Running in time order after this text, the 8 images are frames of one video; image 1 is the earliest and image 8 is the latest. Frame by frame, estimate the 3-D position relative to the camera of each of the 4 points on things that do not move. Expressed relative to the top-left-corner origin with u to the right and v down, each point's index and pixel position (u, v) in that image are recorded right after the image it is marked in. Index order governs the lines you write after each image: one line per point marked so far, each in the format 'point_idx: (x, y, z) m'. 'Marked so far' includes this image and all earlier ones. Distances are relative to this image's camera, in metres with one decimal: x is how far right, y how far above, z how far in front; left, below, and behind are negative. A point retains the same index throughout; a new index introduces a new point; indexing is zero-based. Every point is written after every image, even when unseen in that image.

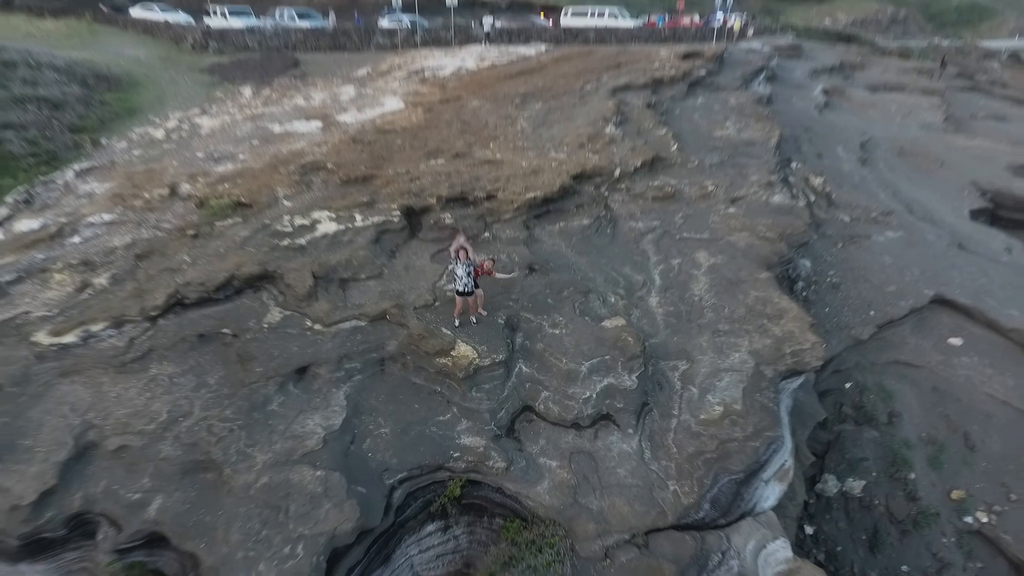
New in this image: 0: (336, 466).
0: (-0.7, -0.7, +2.6) m
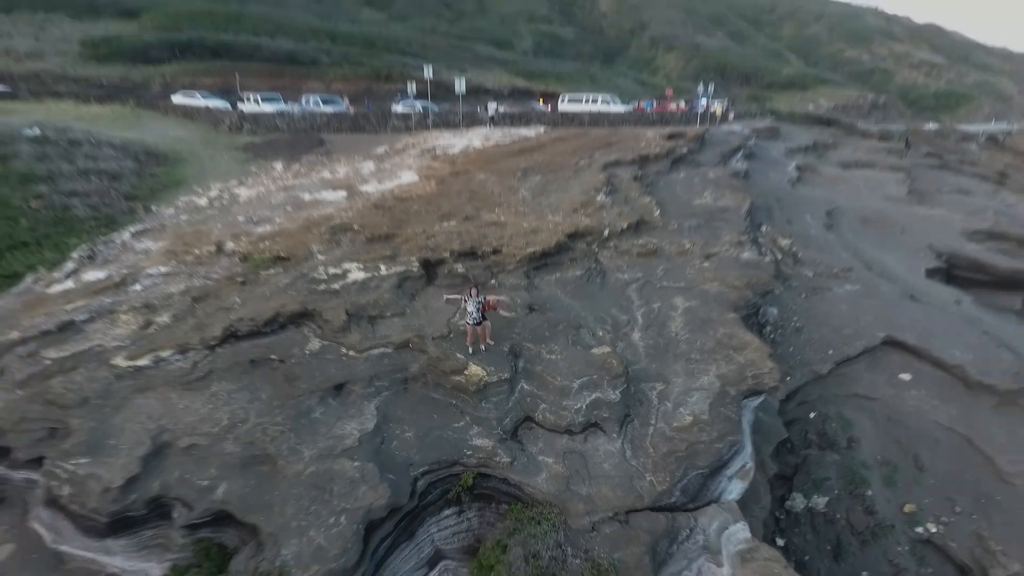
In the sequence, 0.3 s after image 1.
0: (-0.7, -0.8, +3.1) m
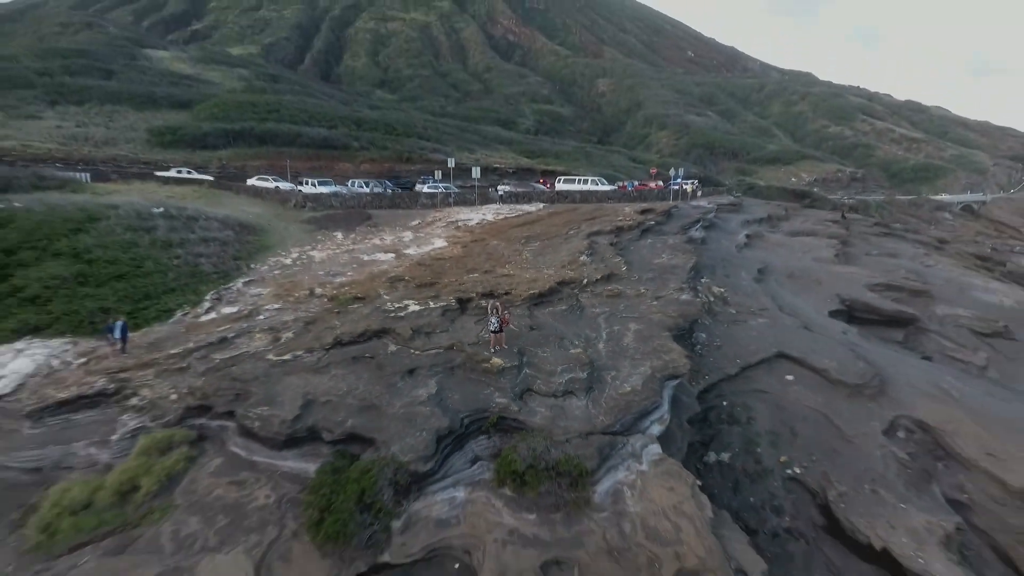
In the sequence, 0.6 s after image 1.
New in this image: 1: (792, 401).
0: (-0.6, -1.0, +5.2) m
1: (+3.0, -1.2, +6.6) m
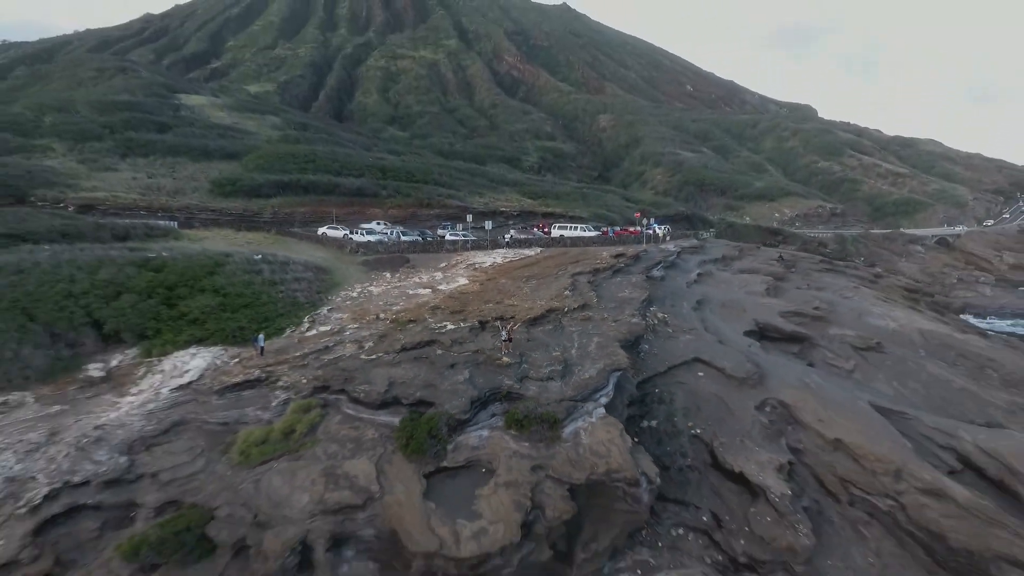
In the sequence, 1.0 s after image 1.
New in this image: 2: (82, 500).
0: (-0.6, -1.3, +8.6) m
1: (+3.0, -1.6, +9.9) m
2: (-4.9, -2.2, +7.0) m
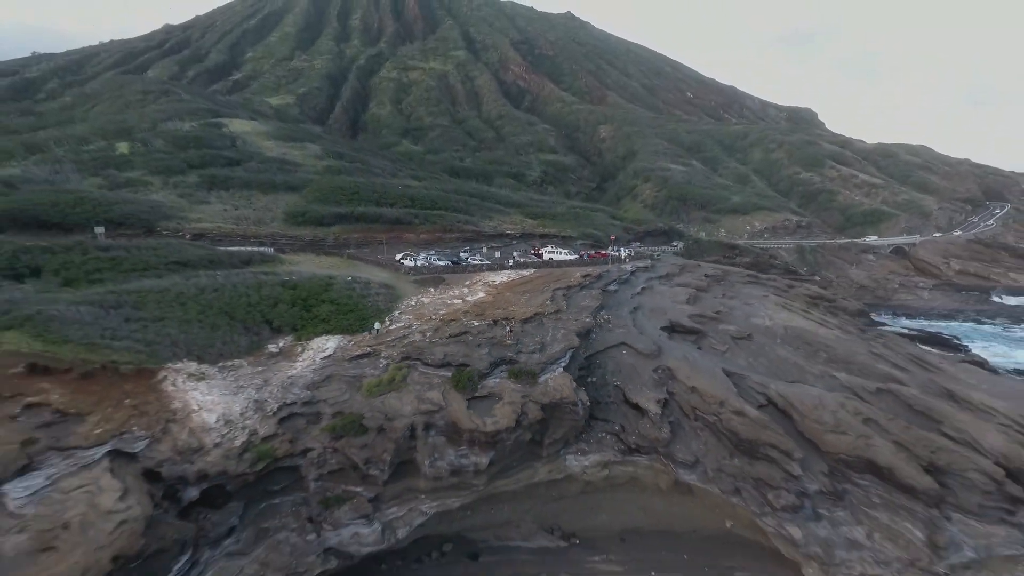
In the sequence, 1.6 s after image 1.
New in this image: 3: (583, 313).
0: (-0.6, -1.7, +15.6) m
1: (+3.0, -1.9, +16.9) m
2: (-4.9, -2.5, +14.1) m
3: (+2.1, -0.7, +18.5) m
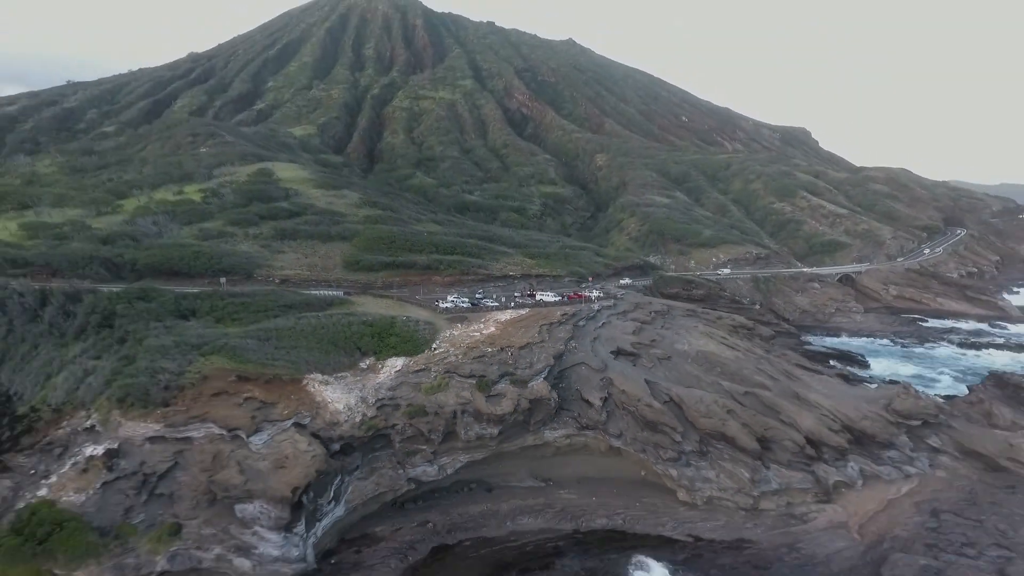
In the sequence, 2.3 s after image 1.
0: (-0.6, -3.4, +25.6) m
1: (+3.0, -3.6, +26.8) m
2: (-4.9, -4.2, +24.1) m
3: (+2.2, -2.4, +28.5) m
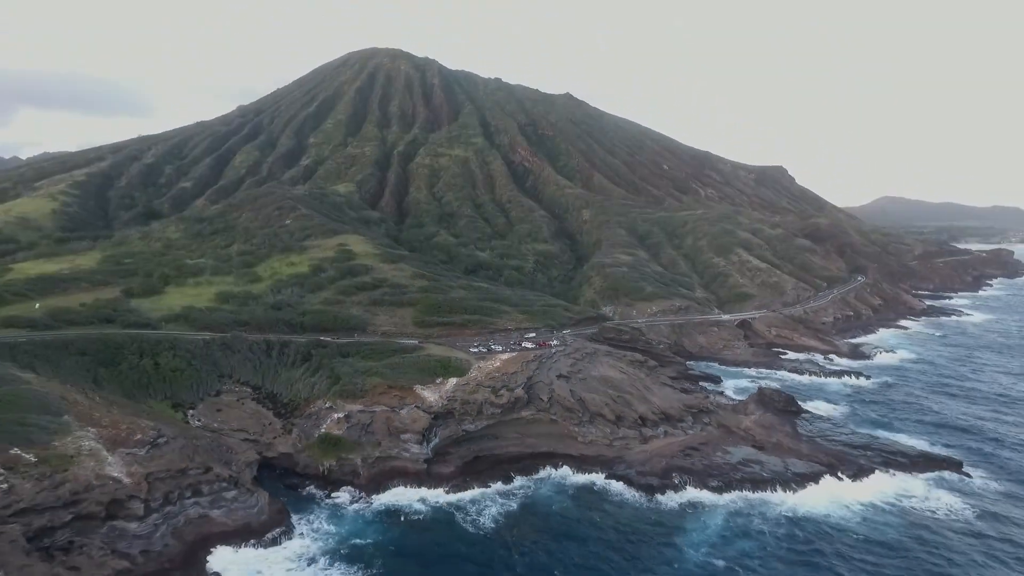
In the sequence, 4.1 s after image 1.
0: (-1.0, -8.6, +55.9) m
1: (+2.6, -8.9, +57.1) m
2: (-5.3, -9.4, +54.4) m
3: (+1.8, -7.8, +58.8) m
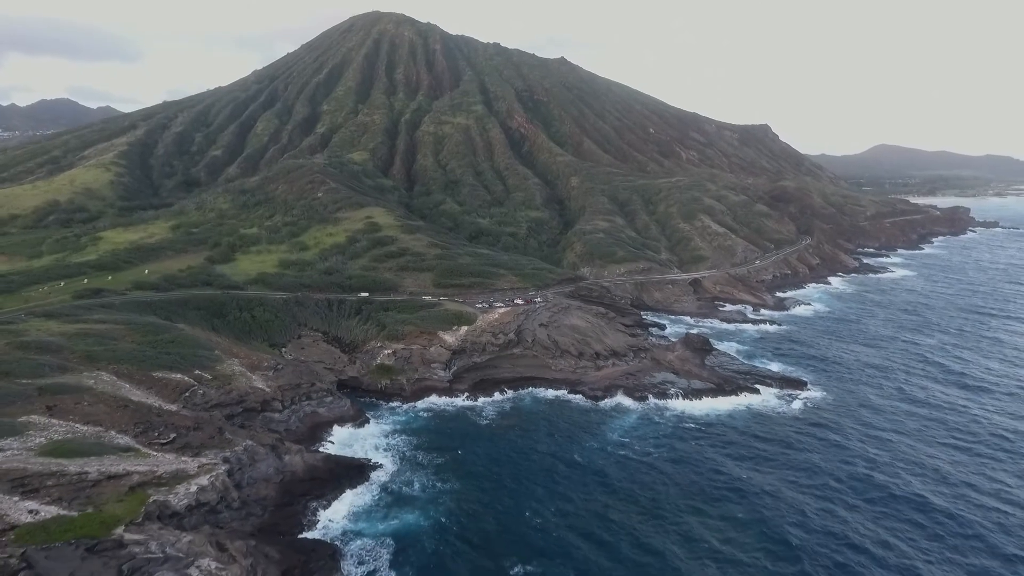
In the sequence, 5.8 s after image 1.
0: (-1.7, -5.4, +79.5) m
1: (+1.9, -5.6, +80.7) m
2: (-6.0, -6.3, +78.1) m
3: (+1.1, -4.3, +82.3) m
